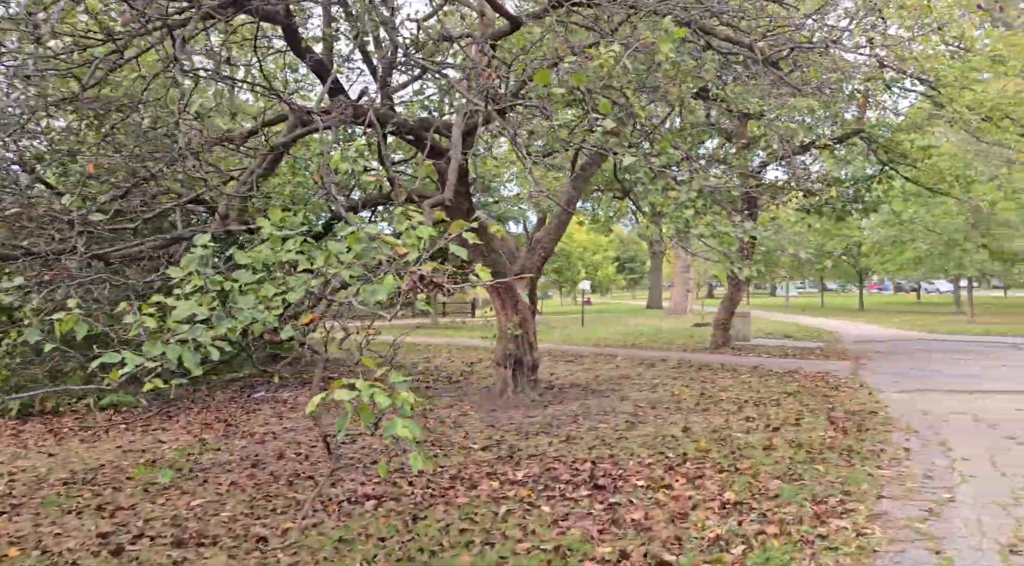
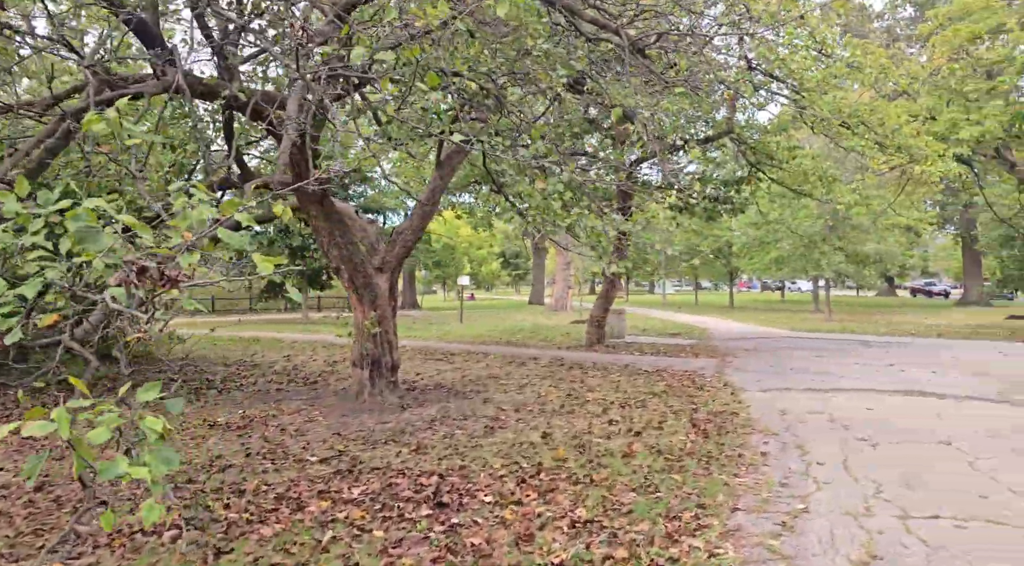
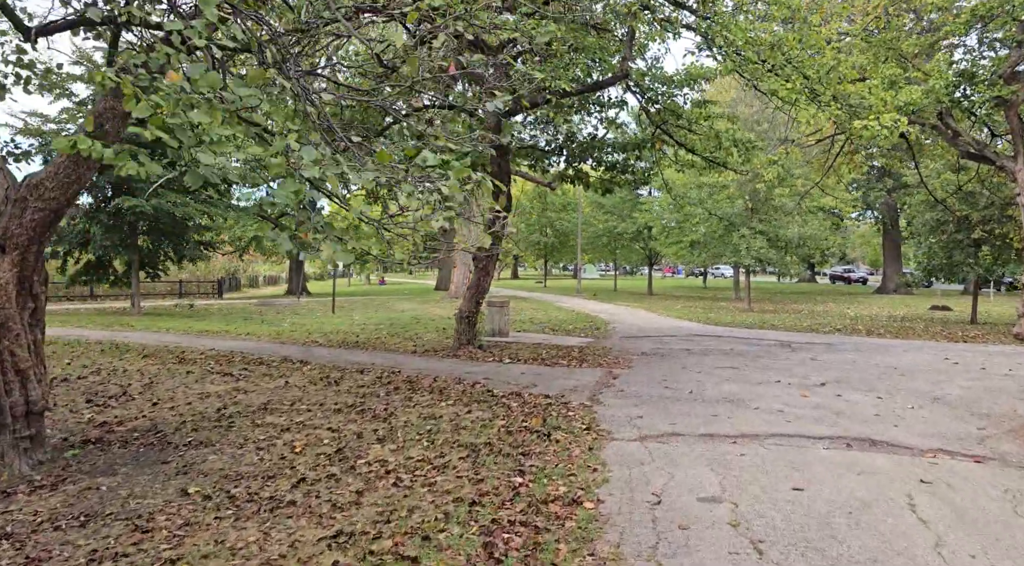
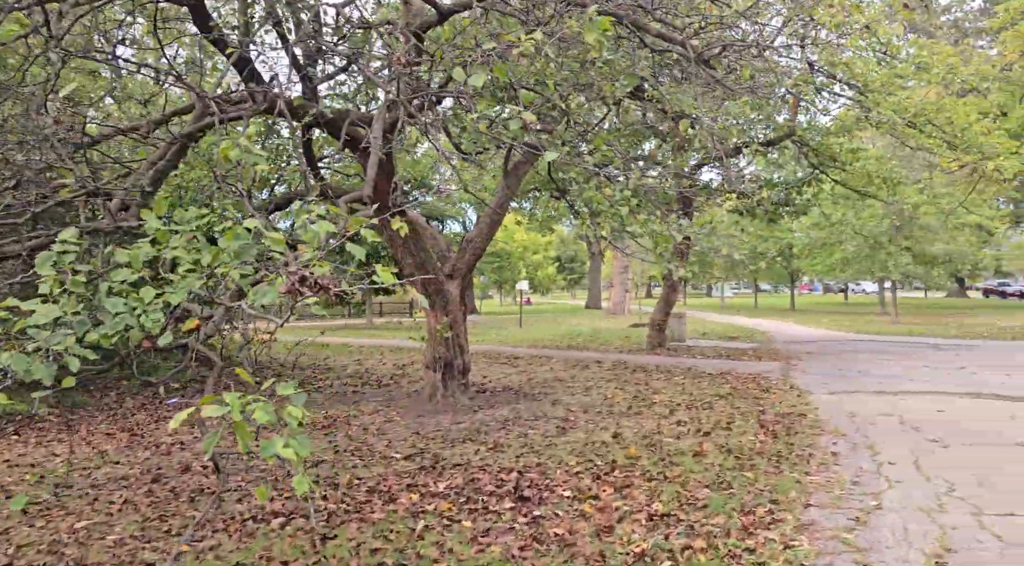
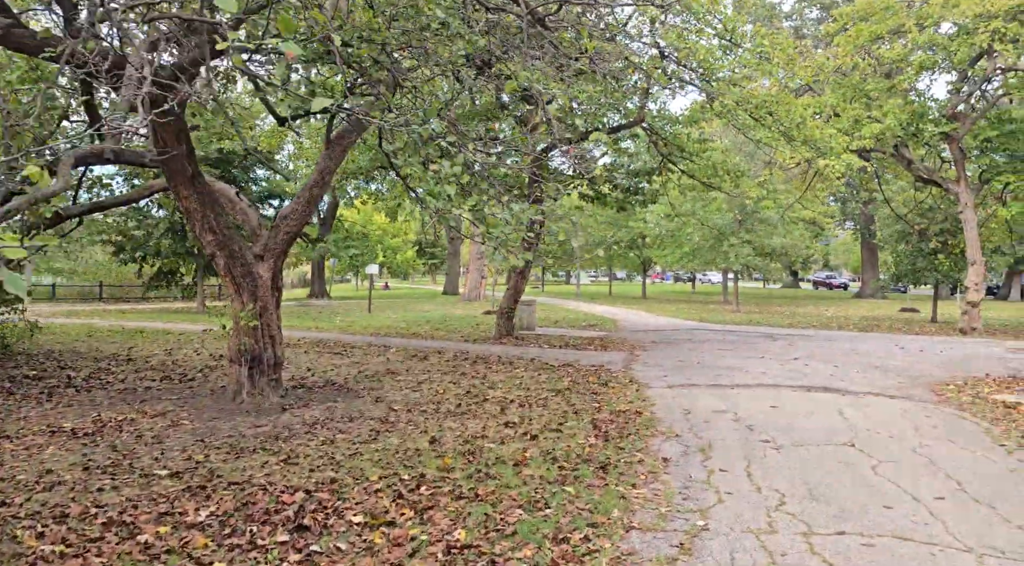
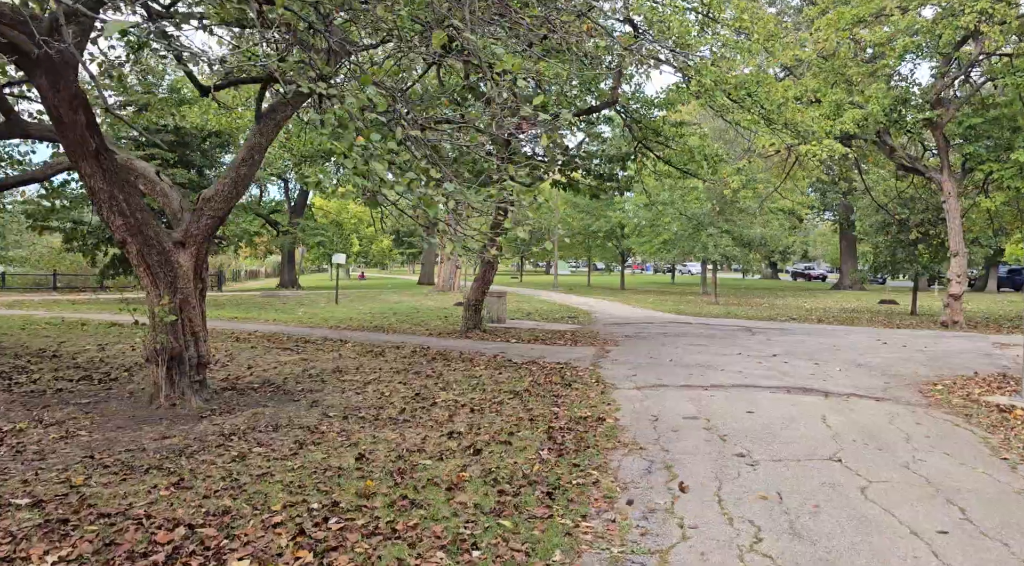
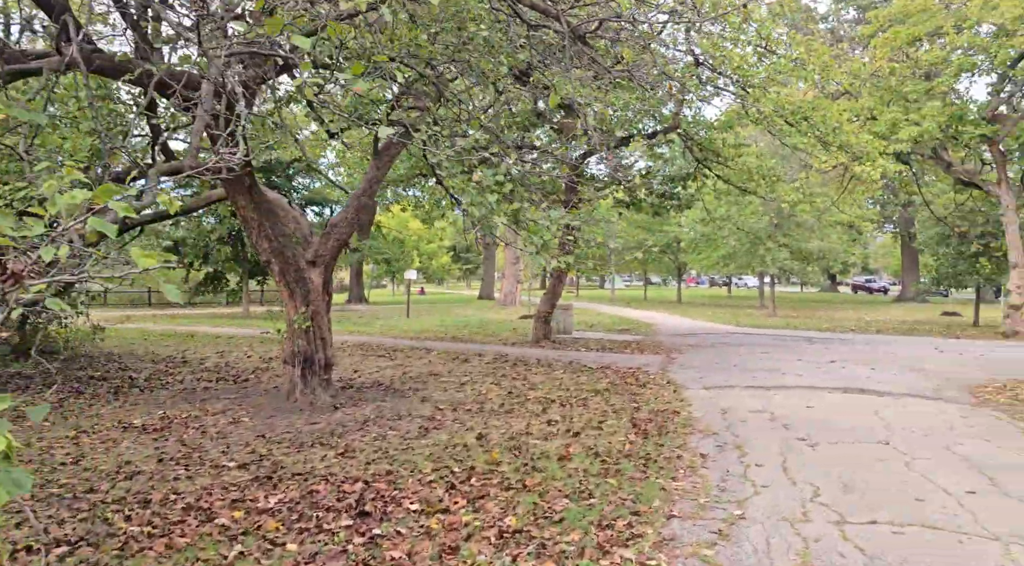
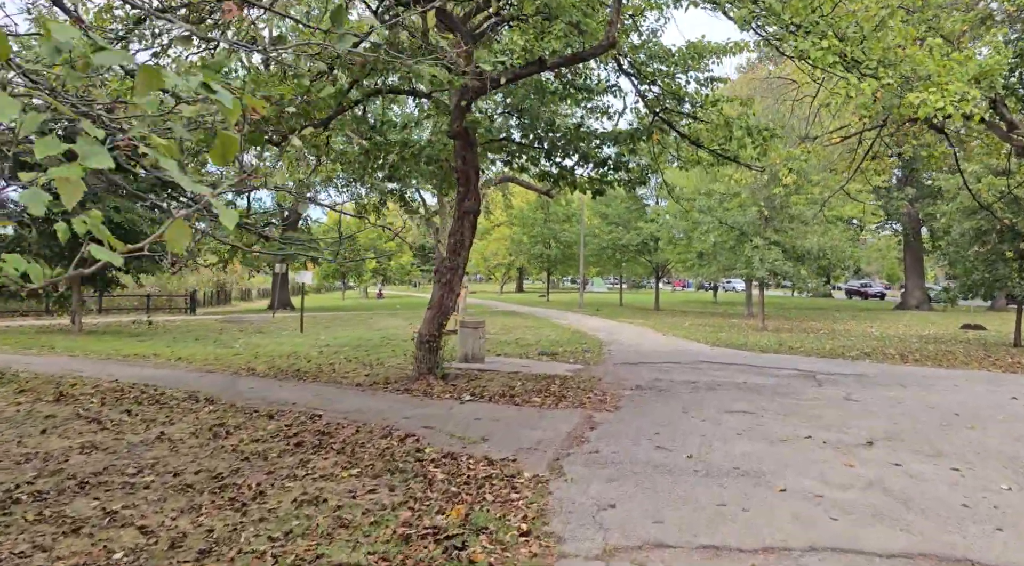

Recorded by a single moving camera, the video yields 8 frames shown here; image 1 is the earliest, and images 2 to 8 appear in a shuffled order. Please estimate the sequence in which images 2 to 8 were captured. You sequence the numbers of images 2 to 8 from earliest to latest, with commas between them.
4, 2, 7, 5, 6, 3, 8
